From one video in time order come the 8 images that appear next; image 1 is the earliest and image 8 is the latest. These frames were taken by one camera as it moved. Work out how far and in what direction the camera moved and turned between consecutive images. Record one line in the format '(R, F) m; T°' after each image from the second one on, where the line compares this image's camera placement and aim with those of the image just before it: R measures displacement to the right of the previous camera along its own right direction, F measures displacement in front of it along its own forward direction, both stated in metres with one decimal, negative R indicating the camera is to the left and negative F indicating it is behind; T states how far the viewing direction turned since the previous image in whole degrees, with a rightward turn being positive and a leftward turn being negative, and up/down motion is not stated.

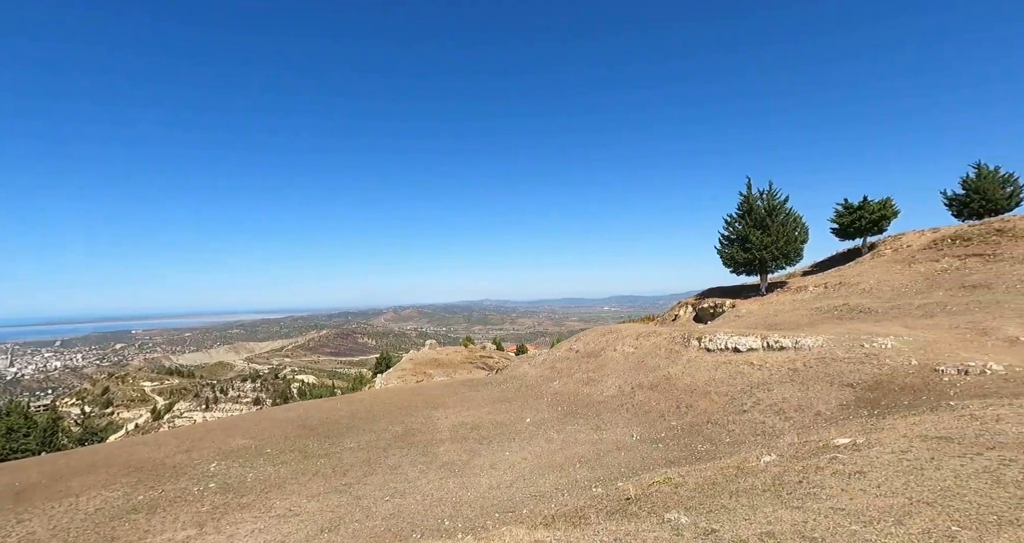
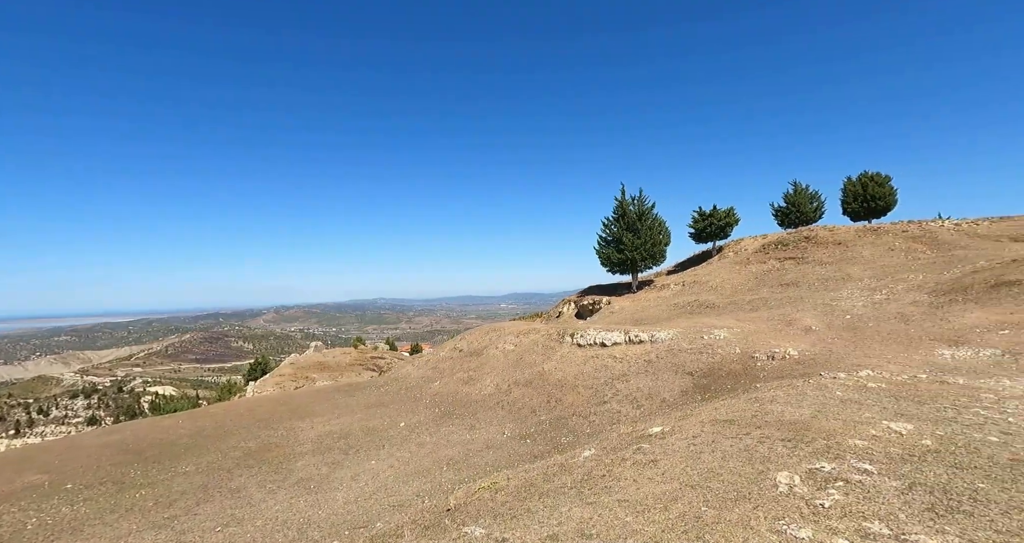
(+0.3, -0.2) m; +13°
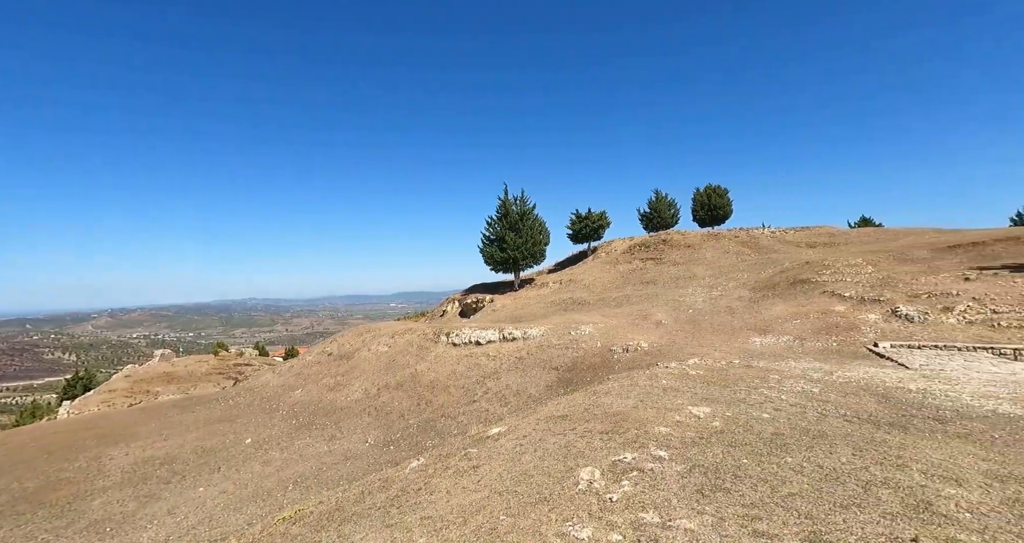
(+0.5, 0.0) m; +14°
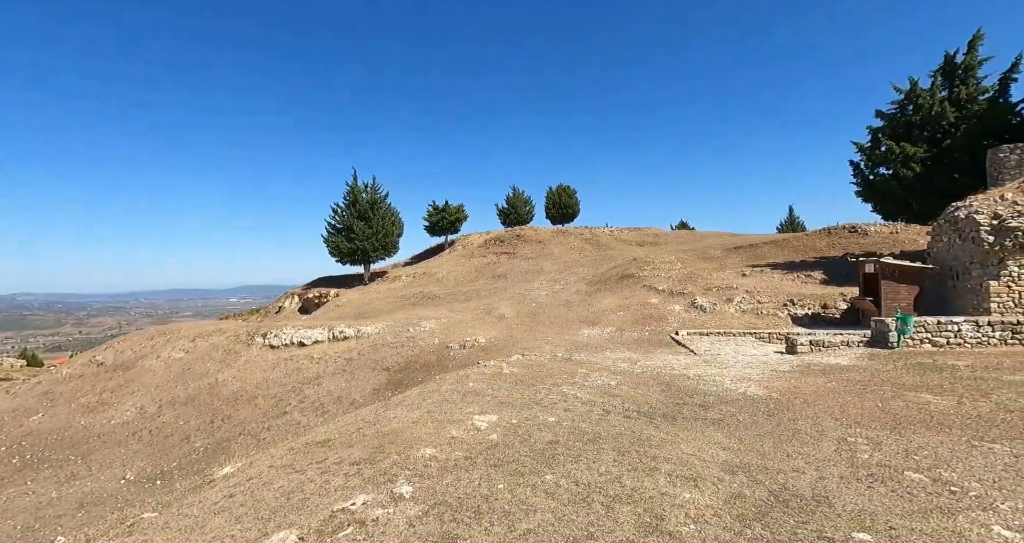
(+1.0, +0.5) m; +17°
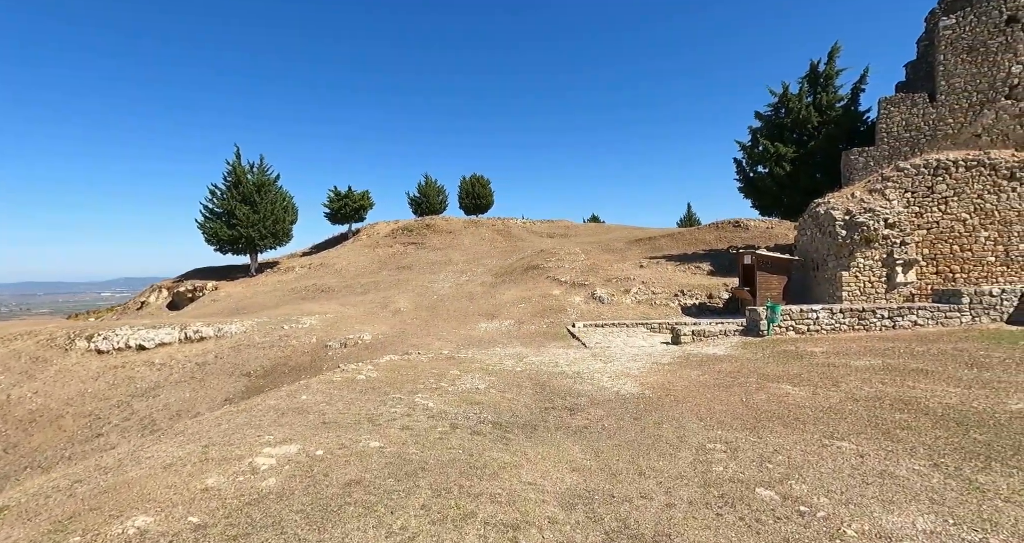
(+1.0, +1.0) m; +10°
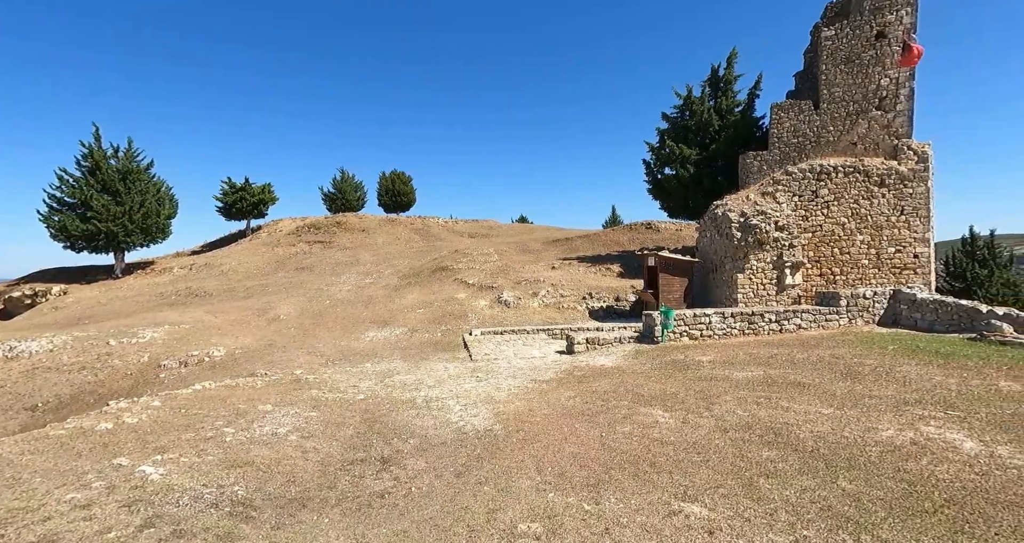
(+1.6, +1.6) m; +9°
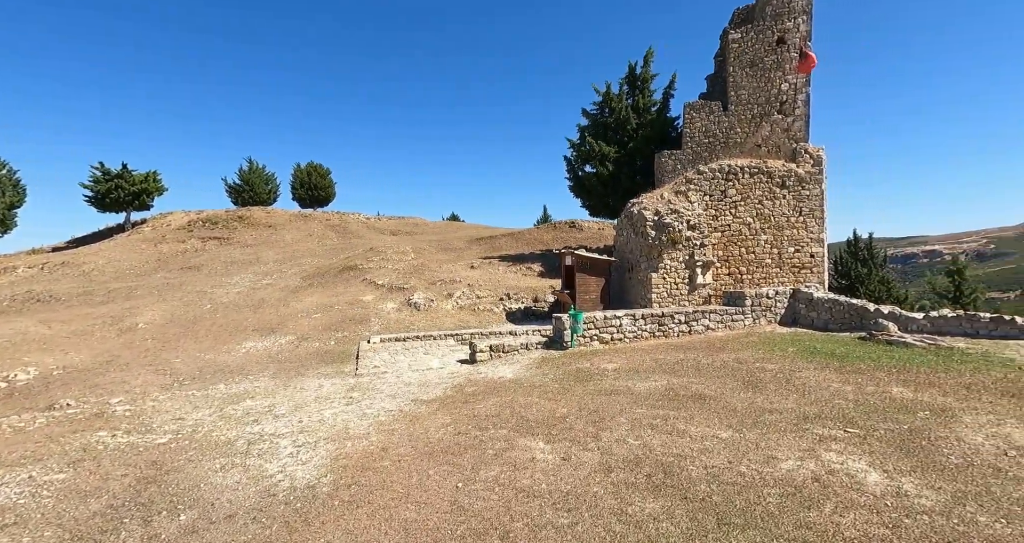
(+1.1, +1.4) m; +8°
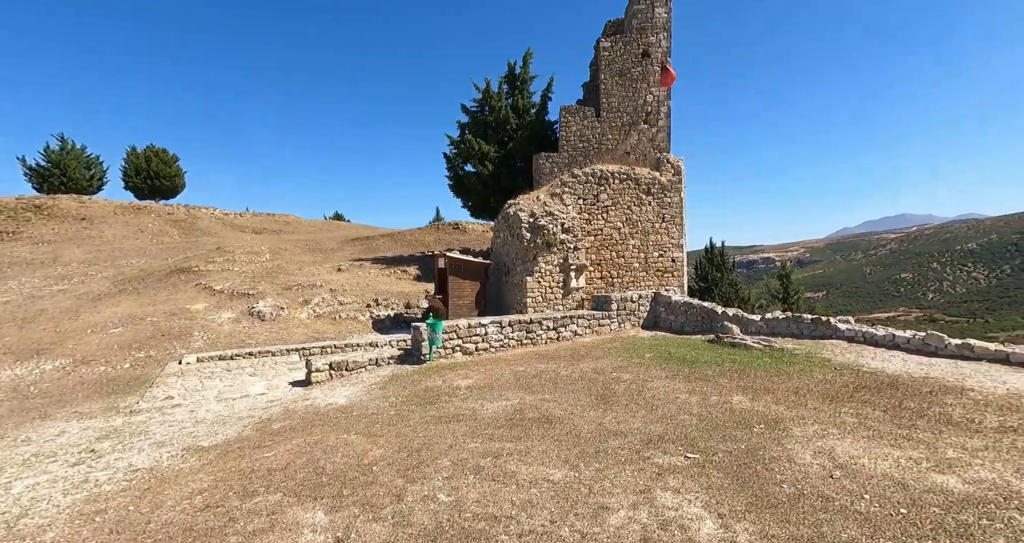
(+1.2, +1.4) m; +13°
